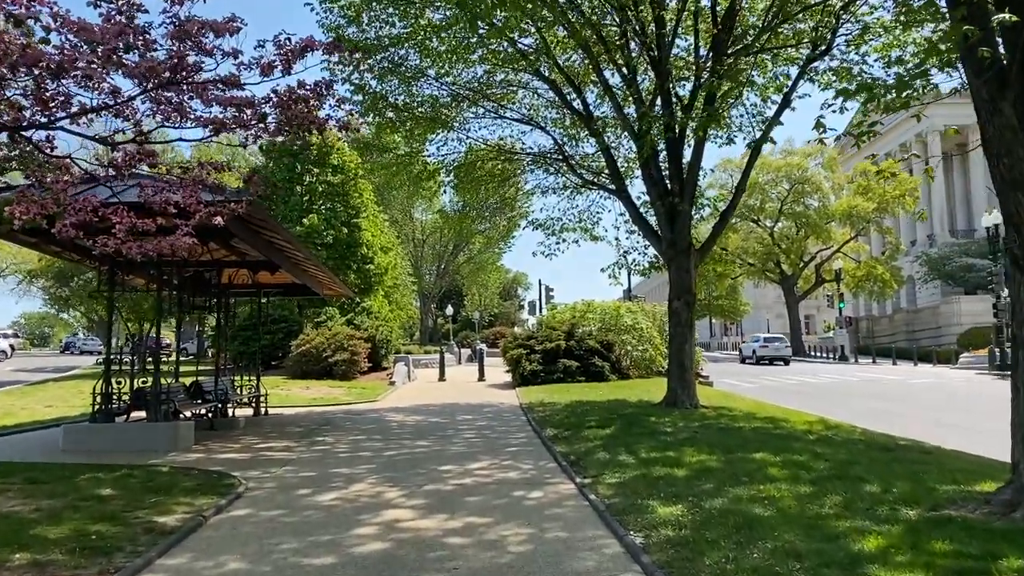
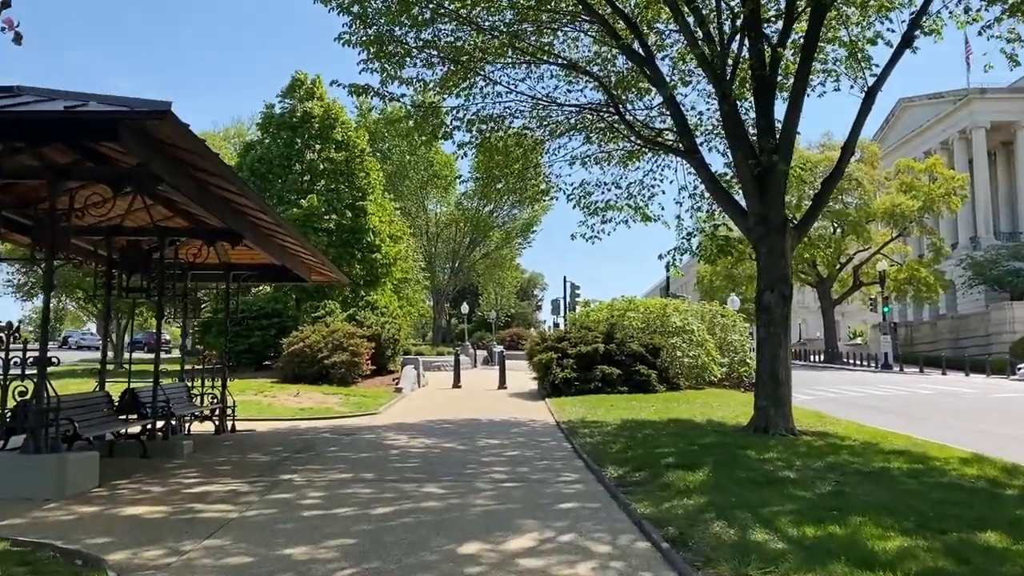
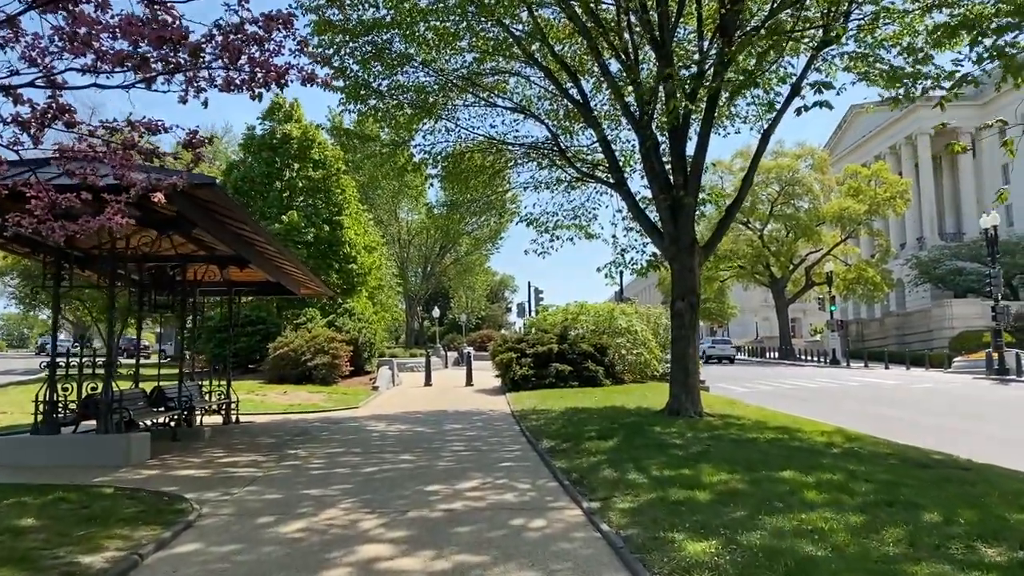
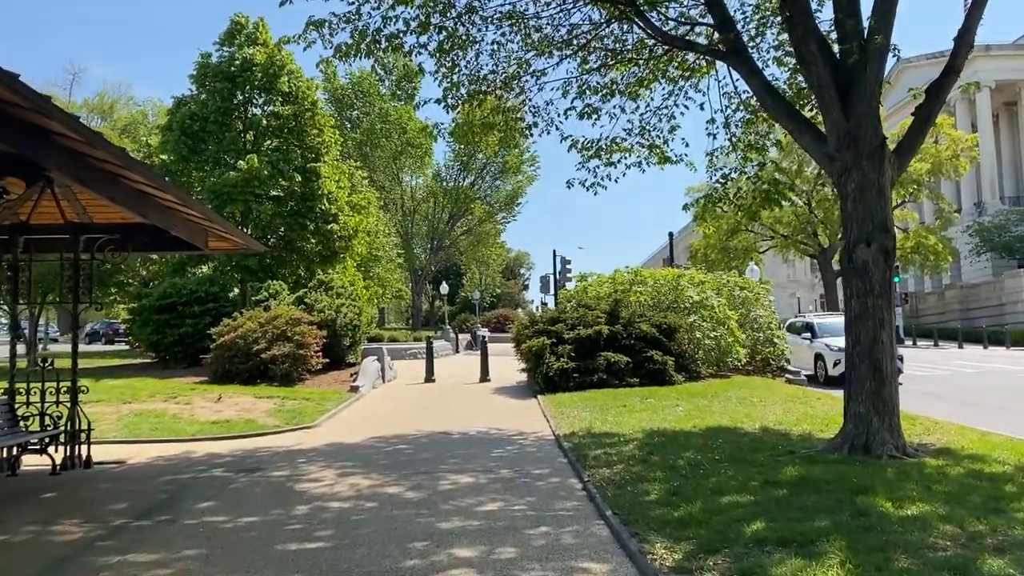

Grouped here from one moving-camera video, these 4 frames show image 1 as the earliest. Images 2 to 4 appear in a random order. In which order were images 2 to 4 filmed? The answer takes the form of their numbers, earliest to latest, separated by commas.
3, 2, 4
